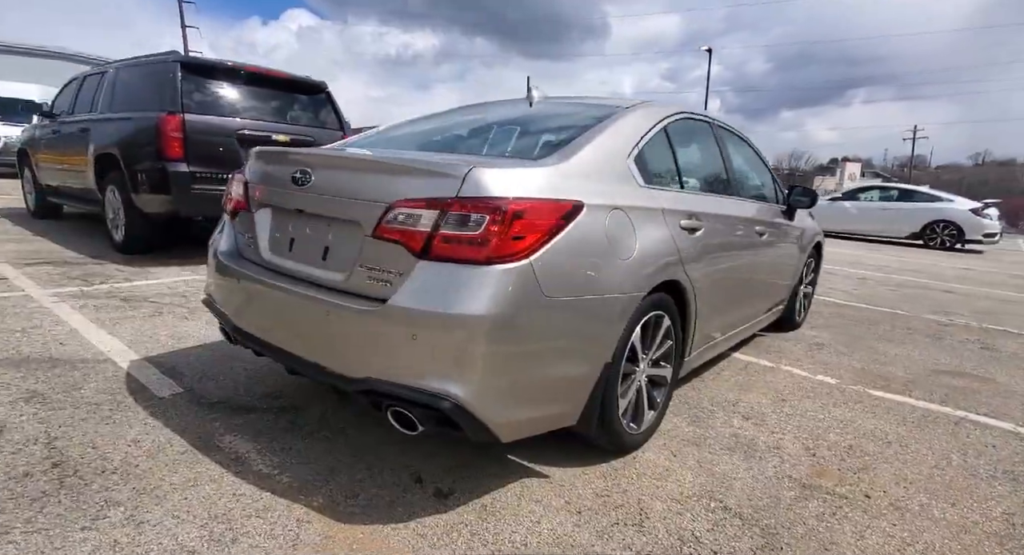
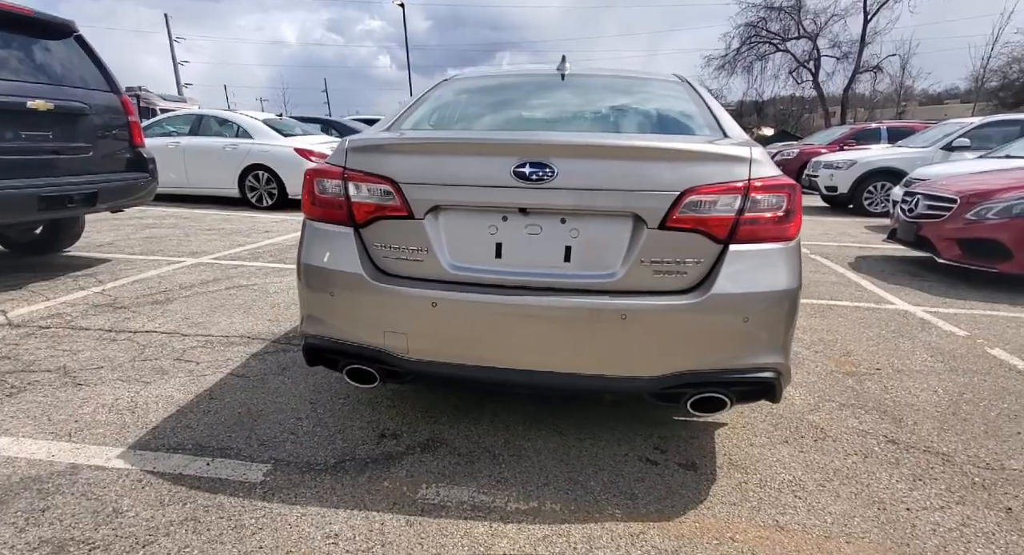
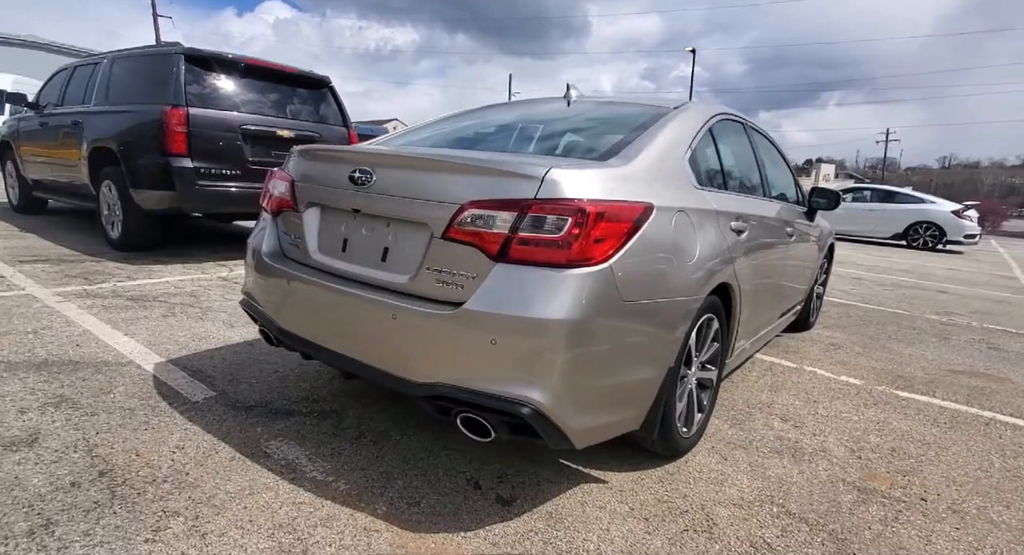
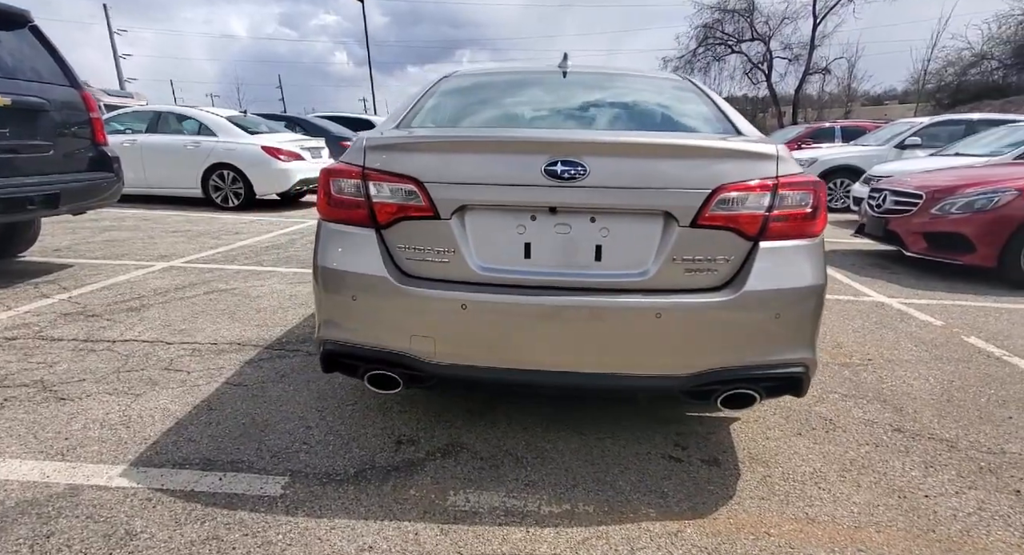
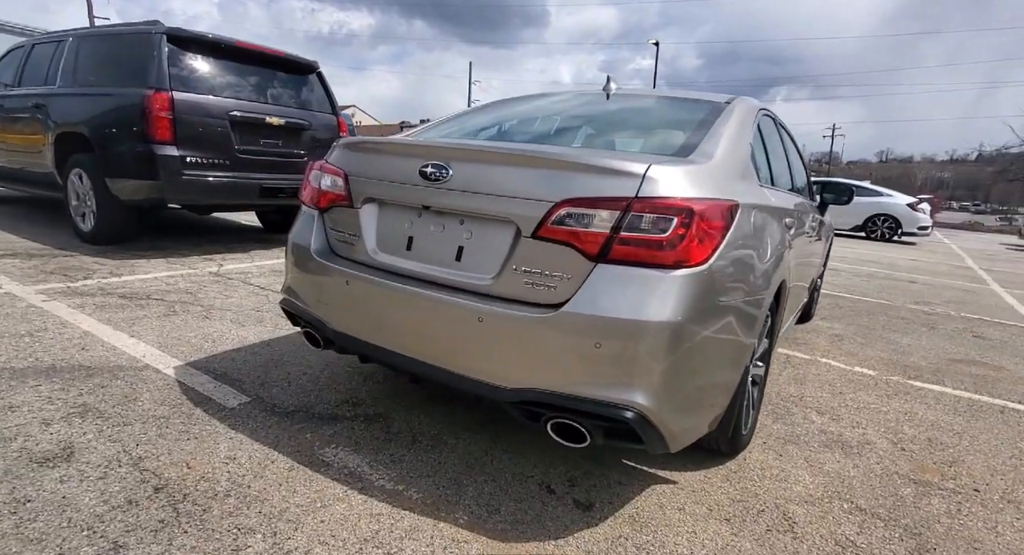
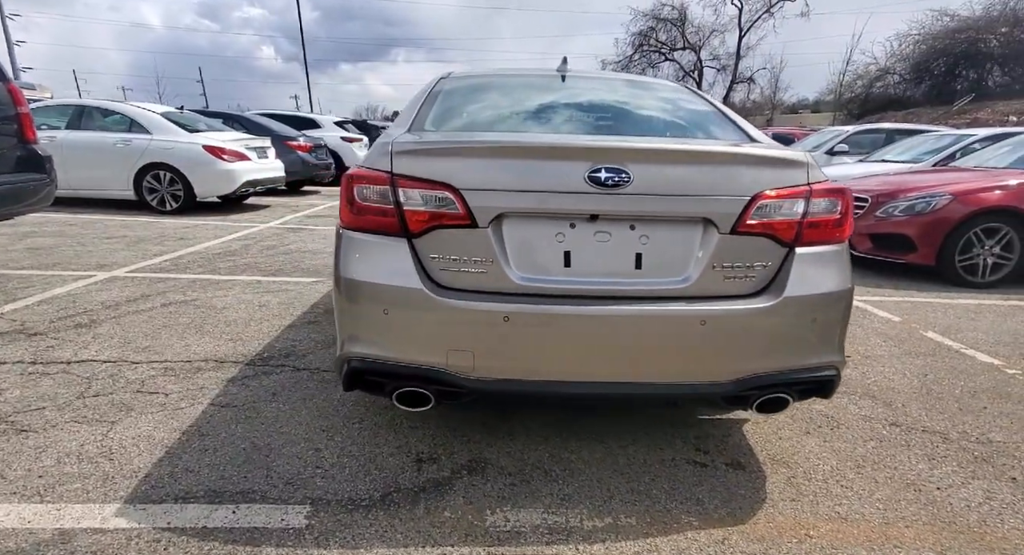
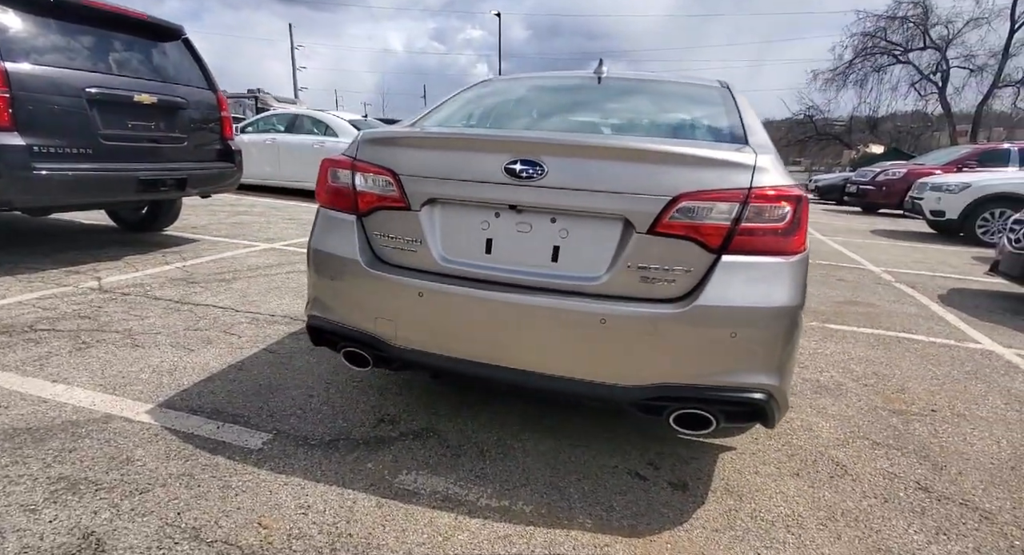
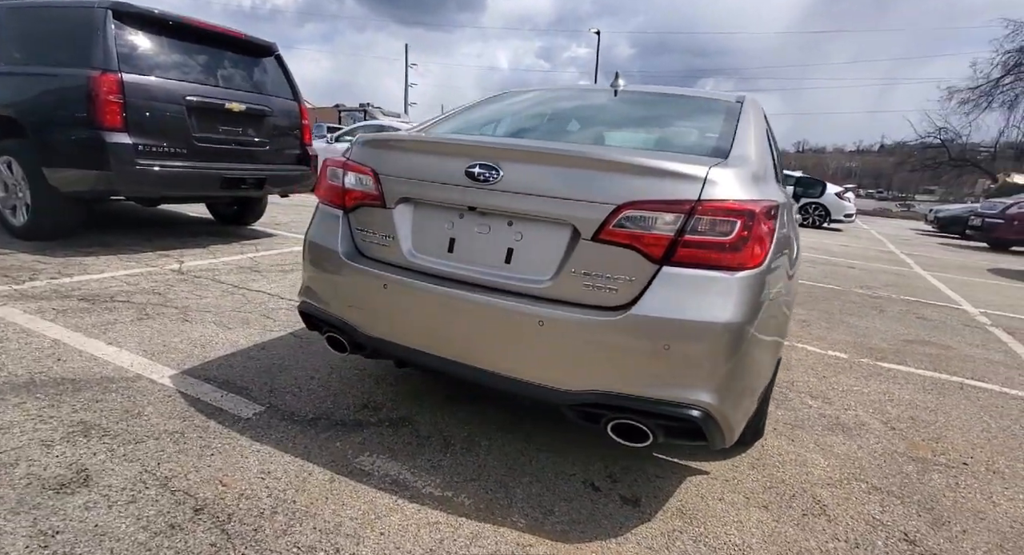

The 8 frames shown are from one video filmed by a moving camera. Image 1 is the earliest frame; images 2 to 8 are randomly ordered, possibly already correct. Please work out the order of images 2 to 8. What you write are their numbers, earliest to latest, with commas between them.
3, 5, 8, 7, 2, 4, 6
